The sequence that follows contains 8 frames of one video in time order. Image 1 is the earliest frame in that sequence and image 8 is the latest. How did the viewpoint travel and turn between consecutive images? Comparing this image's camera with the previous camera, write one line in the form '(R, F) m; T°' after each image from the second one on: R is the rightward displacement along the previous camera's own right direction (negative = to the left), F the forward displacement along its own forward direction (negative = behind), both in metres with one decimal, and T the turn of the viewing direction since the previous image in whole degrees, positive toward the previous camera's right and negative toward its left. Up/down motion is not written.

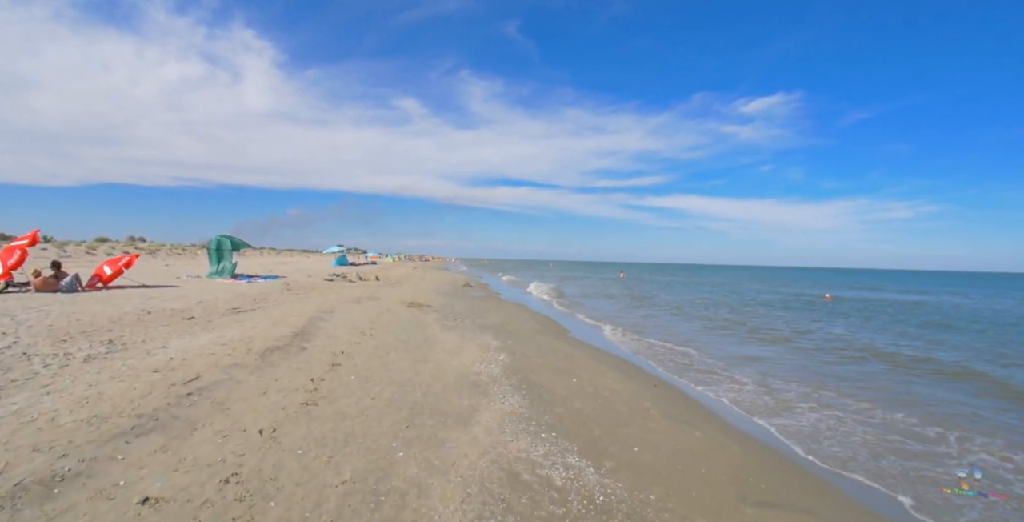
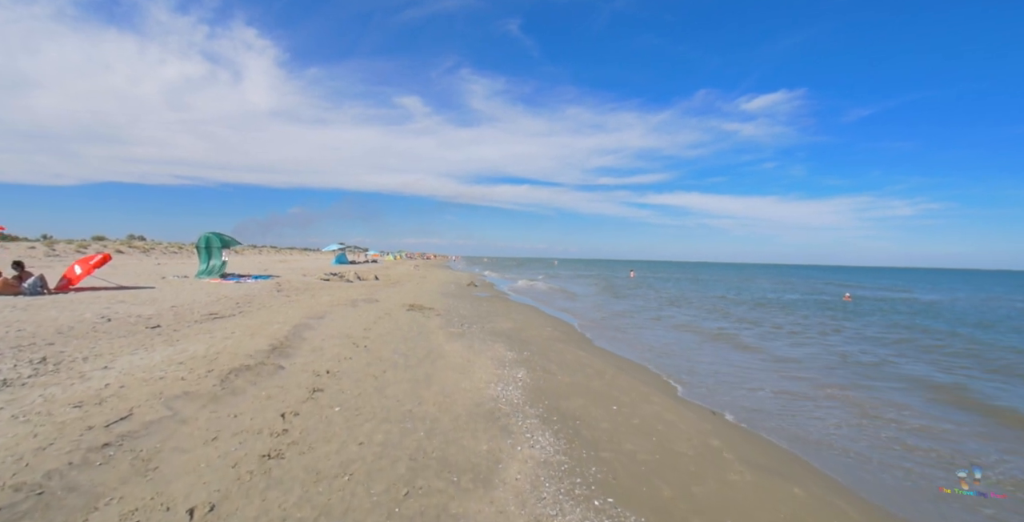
(-0.4, +1.8) m; 0°
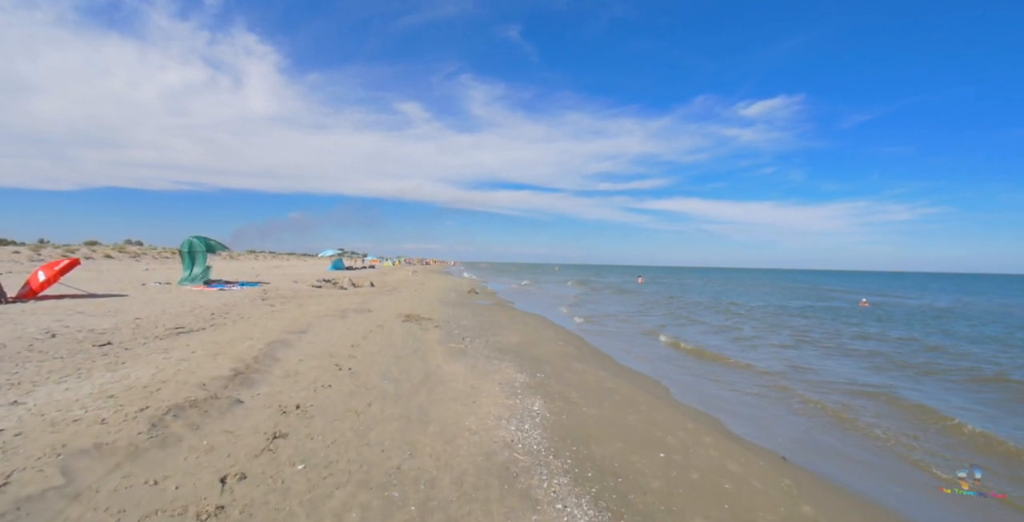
(-0.2, +1.6) m; 0°
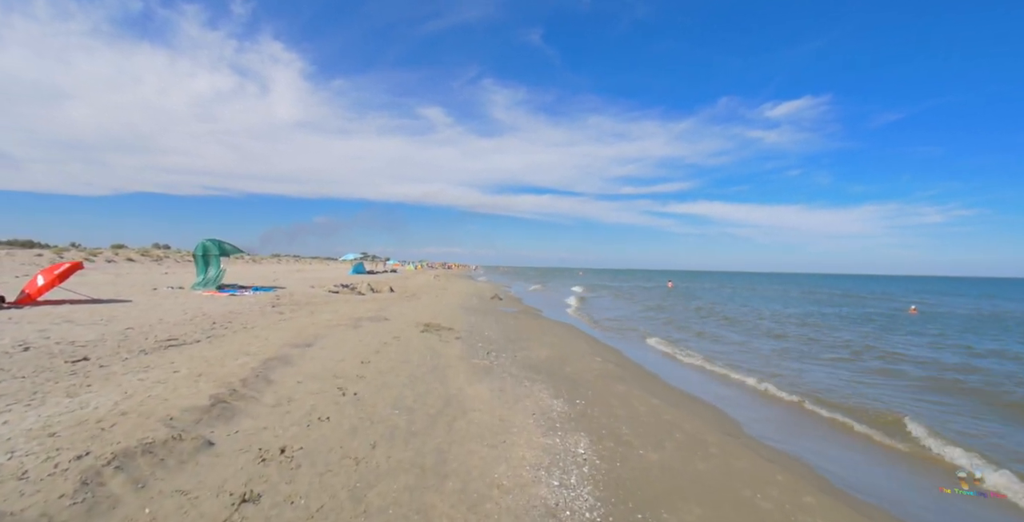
(-0.2, +1.4) m; -2°
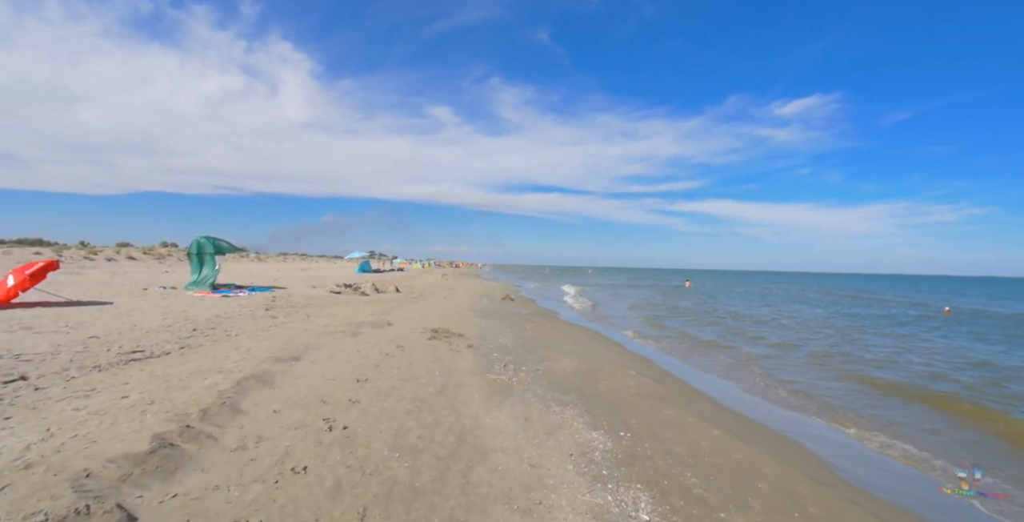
(-0.3, +1.5) m; -1°
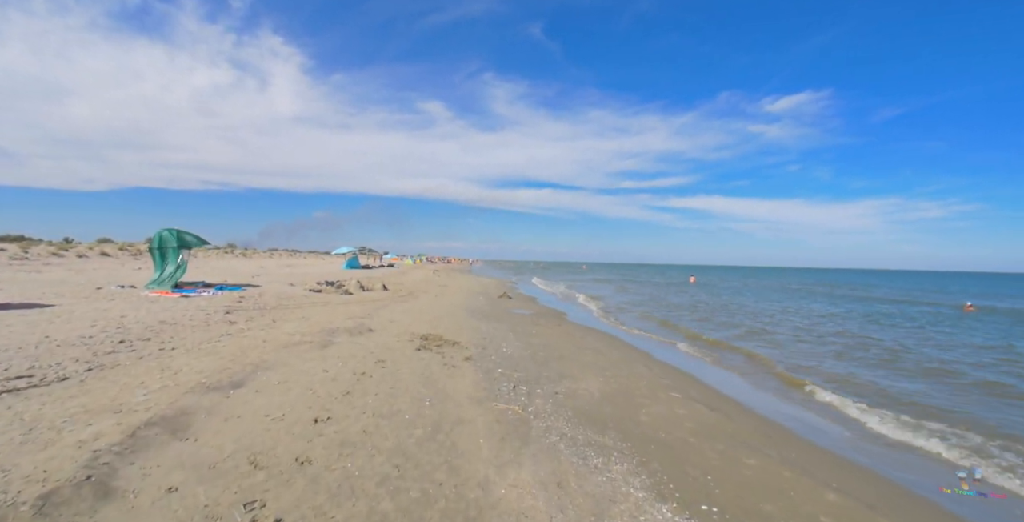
(-0.3, +2.1) m; +1°
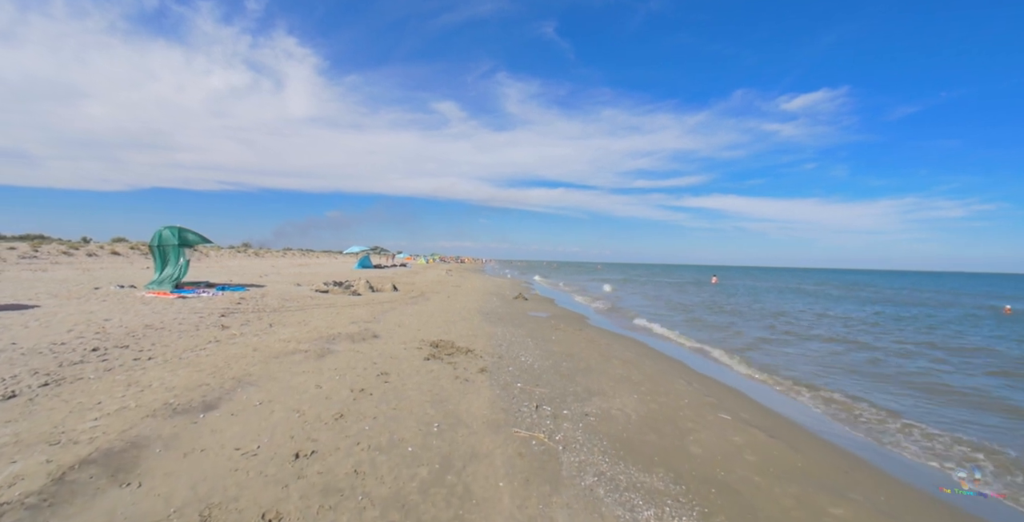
(-0.1, +1.1) m; -1°
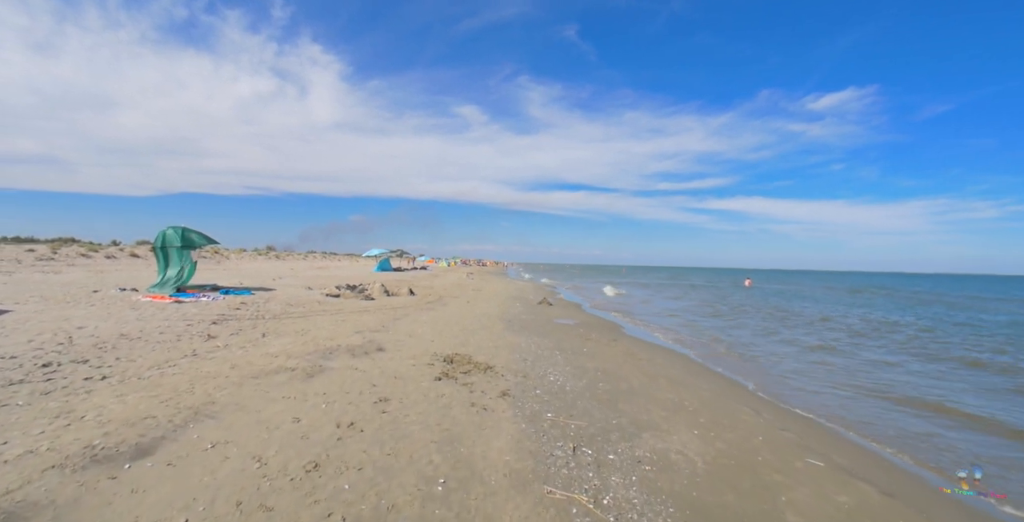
(-0.1, +1.4) m; -3°
